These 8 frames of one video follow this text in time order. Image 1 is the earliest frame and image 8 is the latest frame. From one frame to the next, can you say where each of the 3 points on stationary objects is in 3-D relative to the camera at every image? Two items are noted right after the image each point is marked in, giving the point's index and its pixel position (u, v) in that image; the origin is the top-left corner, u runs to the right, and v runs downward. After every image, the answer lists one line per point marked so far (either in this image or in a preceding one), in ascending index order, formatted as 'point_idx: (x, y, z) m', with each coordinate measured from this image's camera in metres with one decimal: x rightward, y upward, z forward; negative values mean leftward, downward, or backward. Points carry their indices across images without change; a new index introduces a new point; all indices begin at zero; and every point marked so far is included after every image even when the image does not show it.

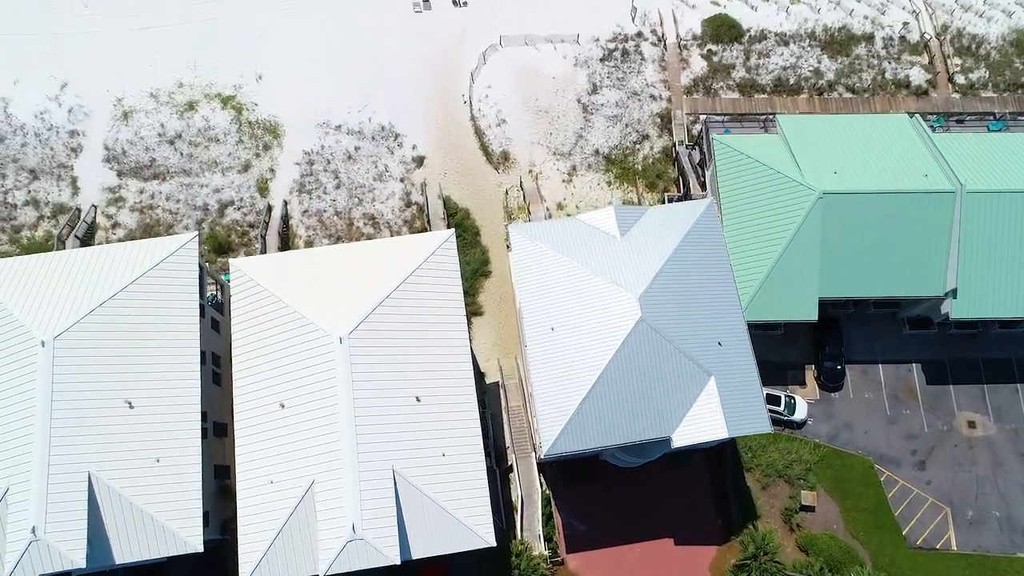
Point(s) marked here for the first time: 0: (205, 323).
0: (-8.1, -1.0, +19.6) m
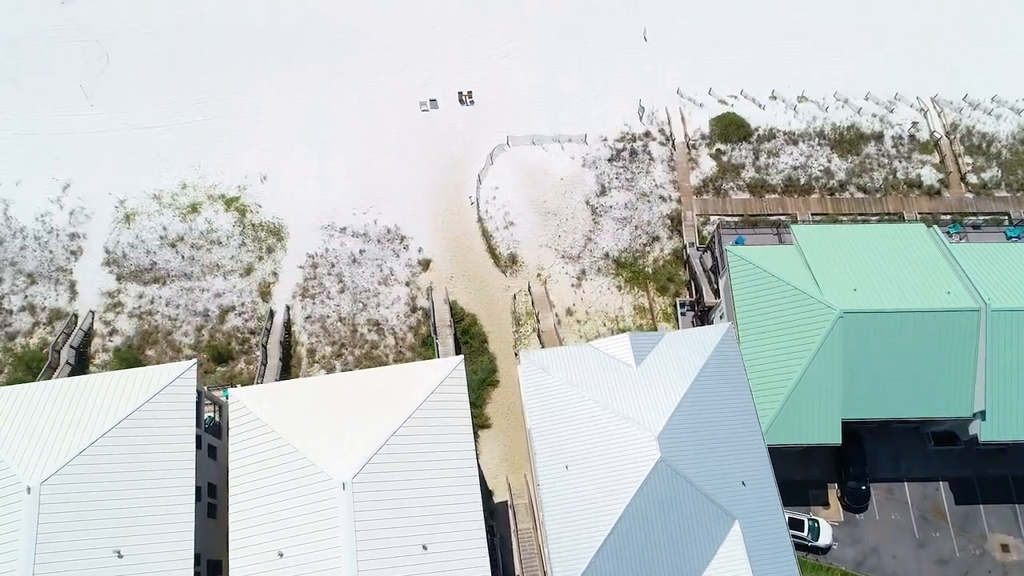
0: (-7.9, -4.2, +18.7) m
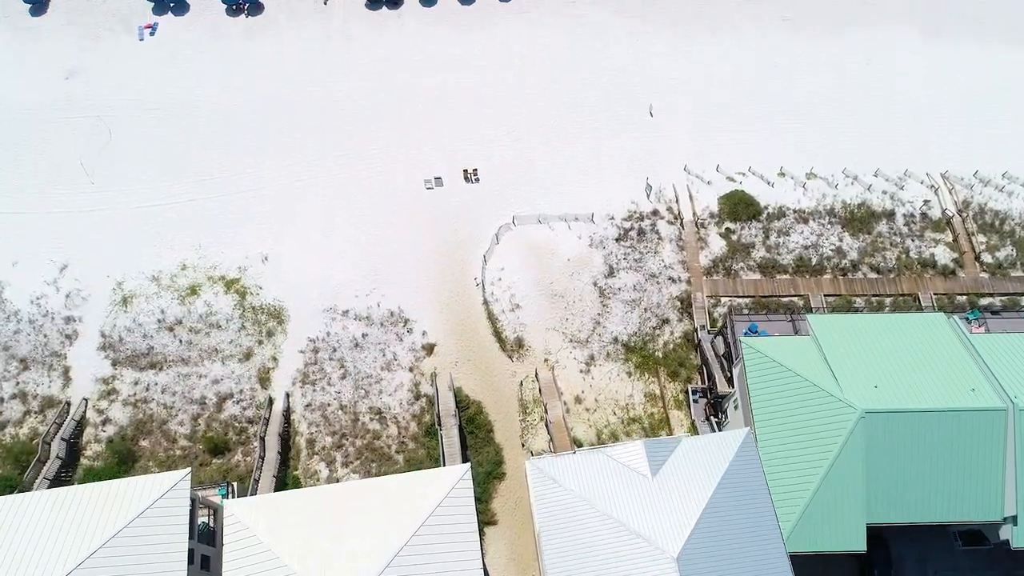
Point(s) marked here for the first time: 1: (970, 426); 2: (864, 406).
0: (-7.6, -6.7, +17.8) m
1: (+11.9, -3.6, +19.2) m
2: (+9.1, -3.1, +19.1) m
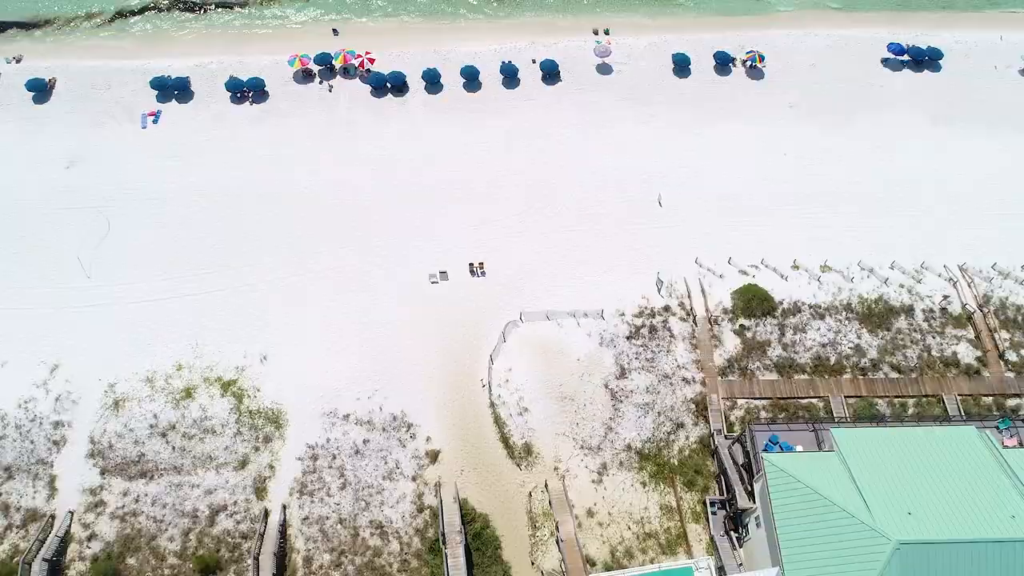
0: (-7.4, -9.6, +16.3) m
1: (+12.2, -6.6, +17.9) m
2: (+9.4, -6.0, +17.8) m
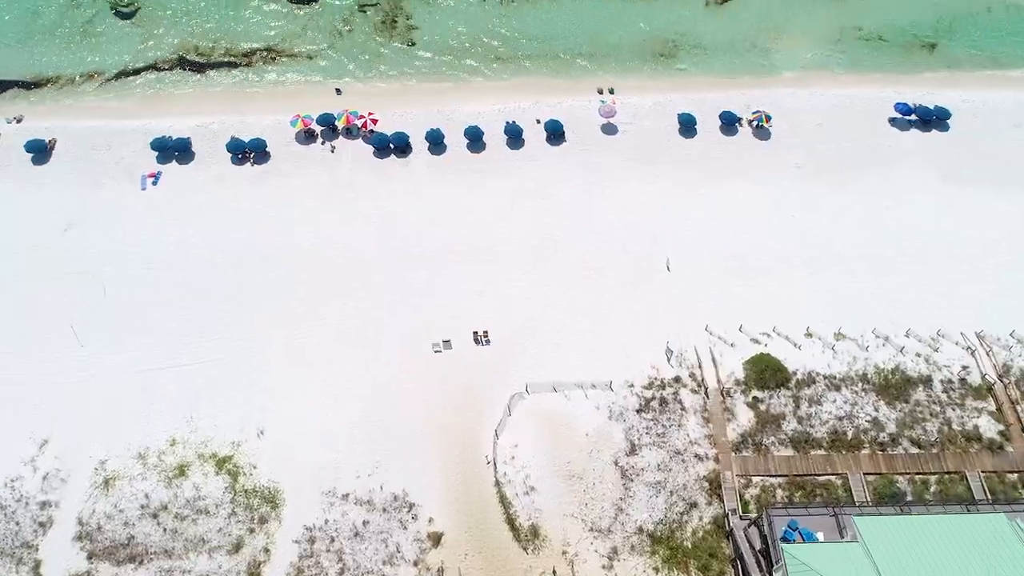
0: (-7.2, -11.6, +15.1) m
1: (+12.4, -8.6, +16.8) m
2: (+9.6, -8.1, +16.8) m
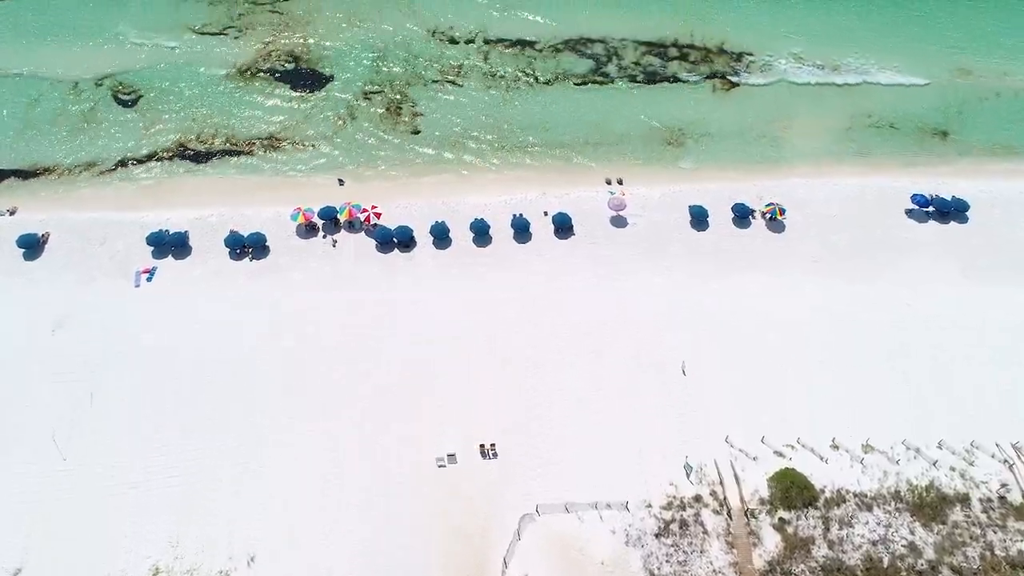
0: (-6.9, -14.5, +12.8) m
1: (+12.7, -11.7, +14.8) m
2: (+9.9, -11.1, +14.8) m
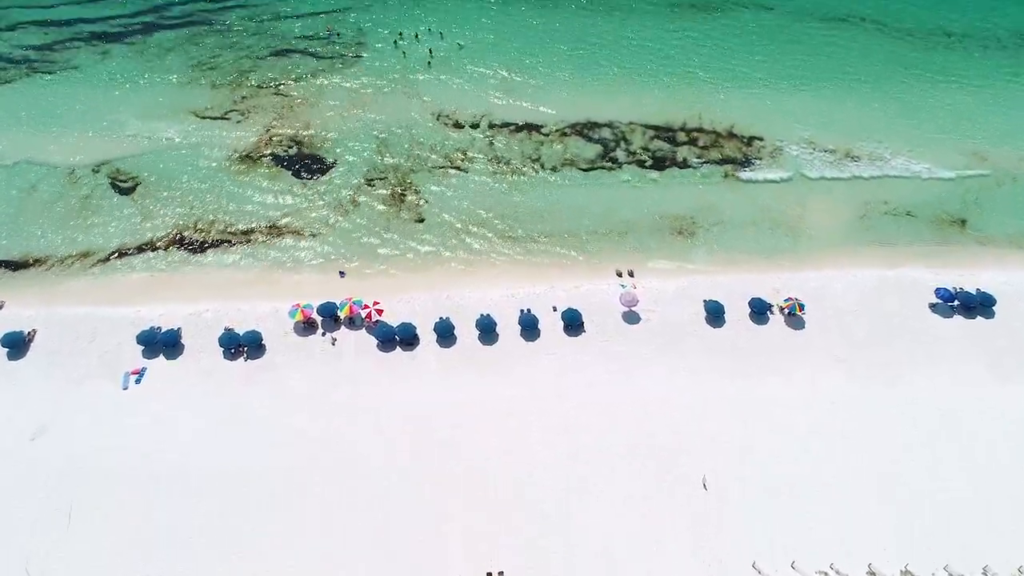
0: (-6.6, -17.2, +10.3) m
1: (+13.0, -14.5, +12.4) m
2: (+10.2, -14.0, +12.4) m
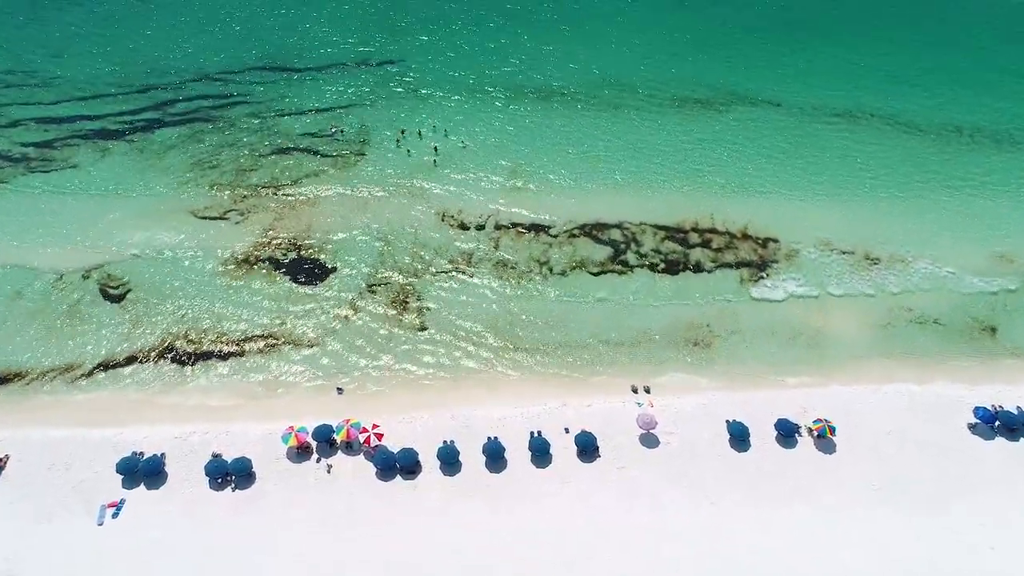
0: (-6.2, -20.0, +6.7) m
1: (+13.4, -17.5, +9.1) m
2: (+10.6, -17.0, +9.2) m
